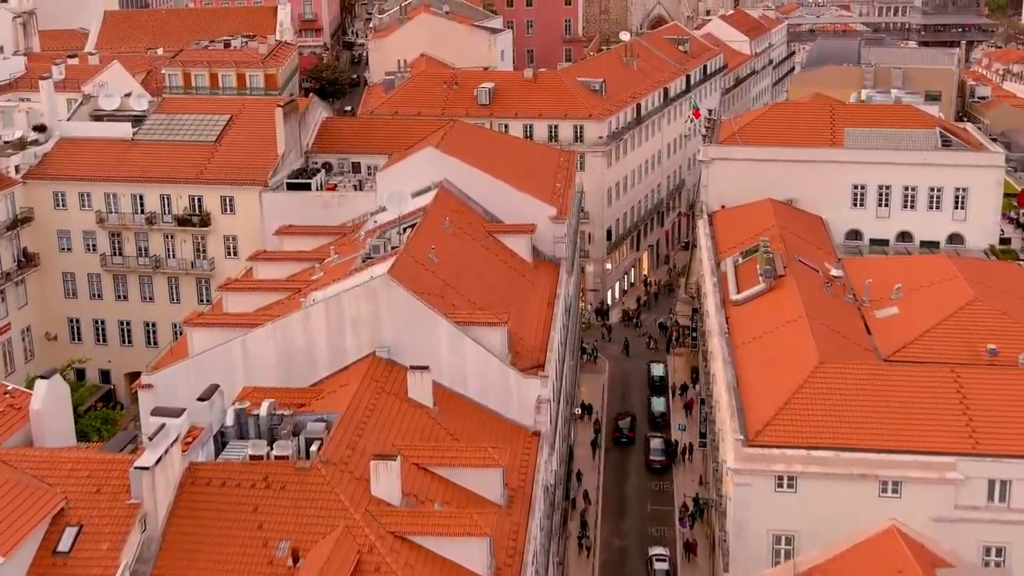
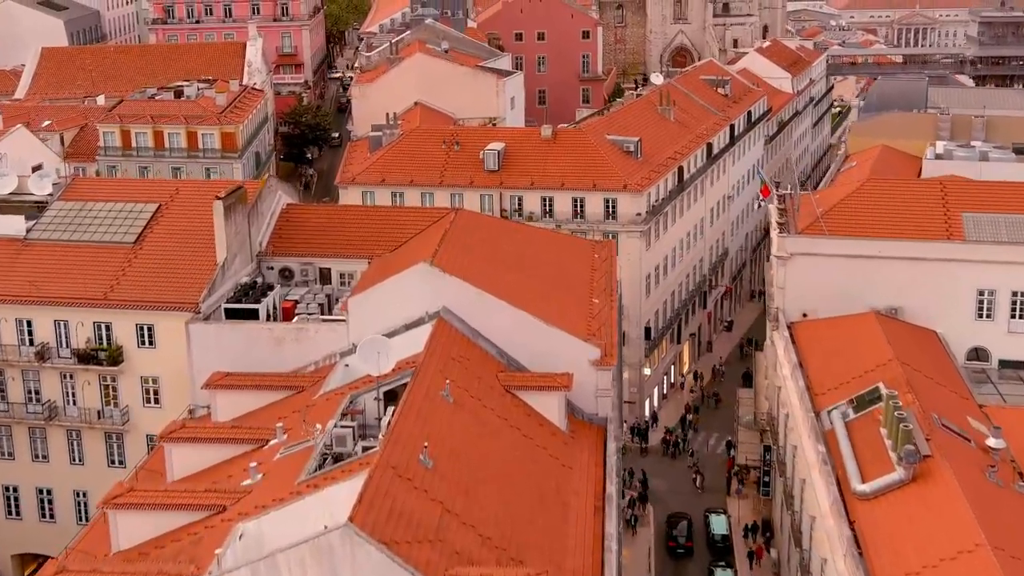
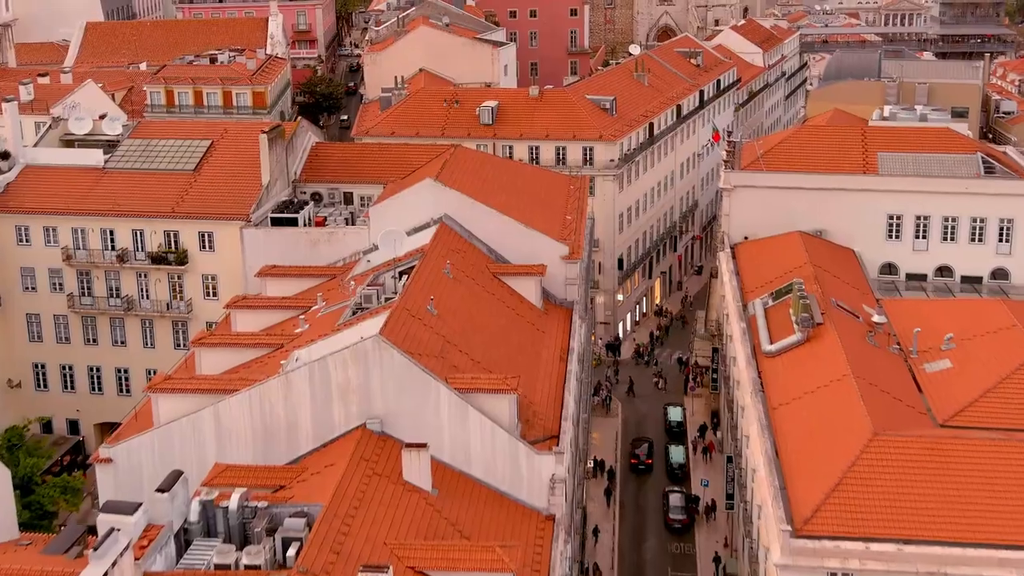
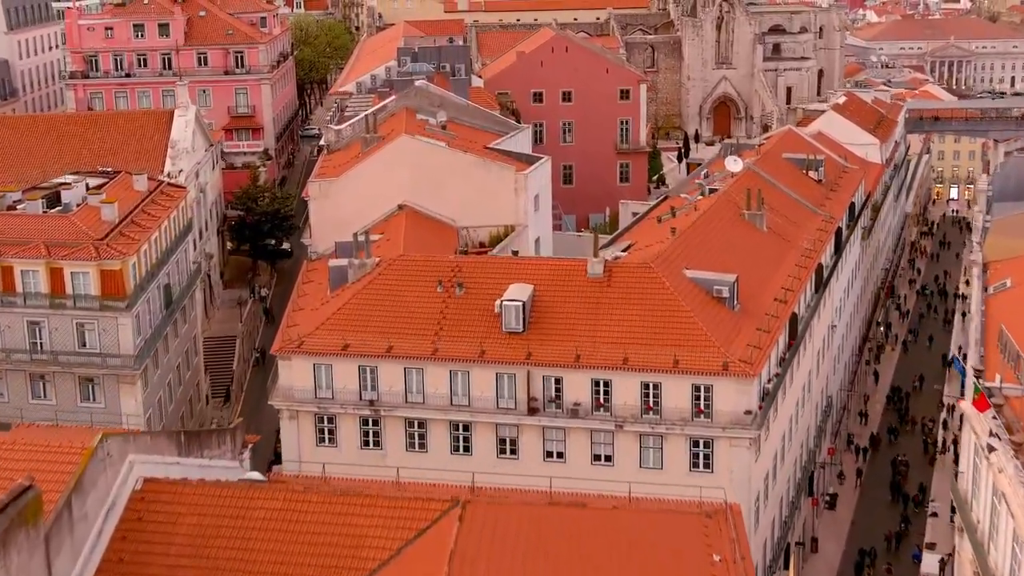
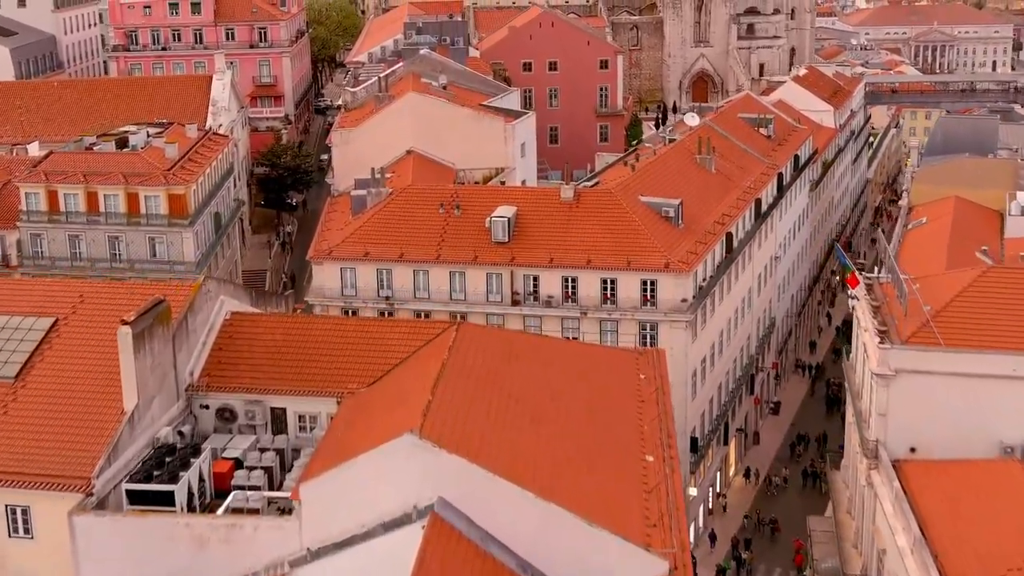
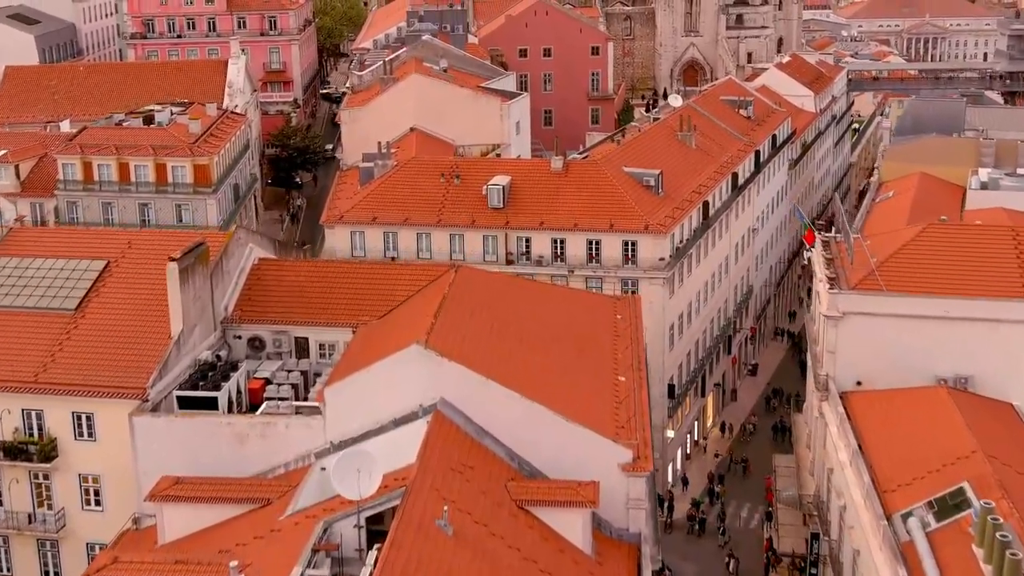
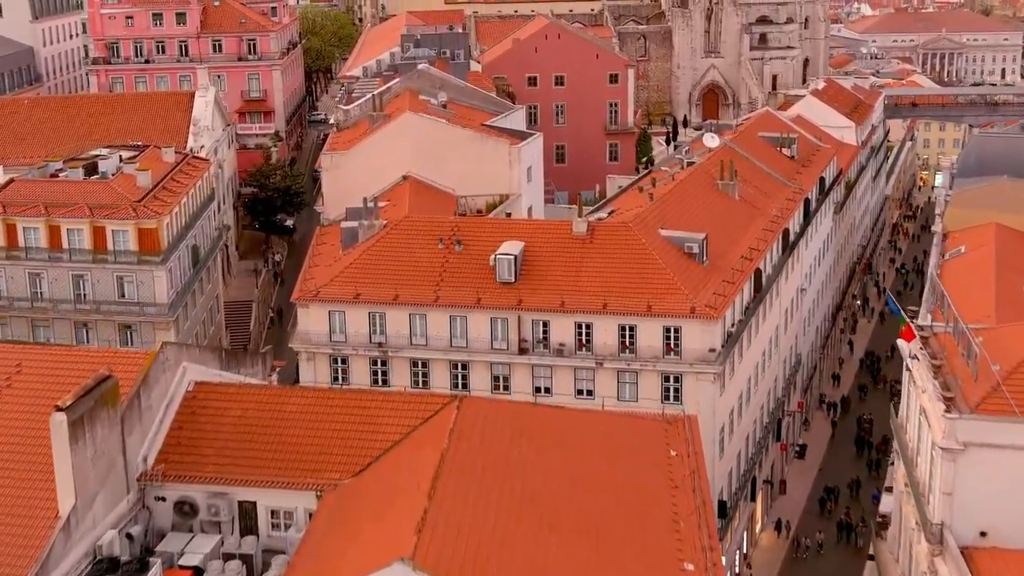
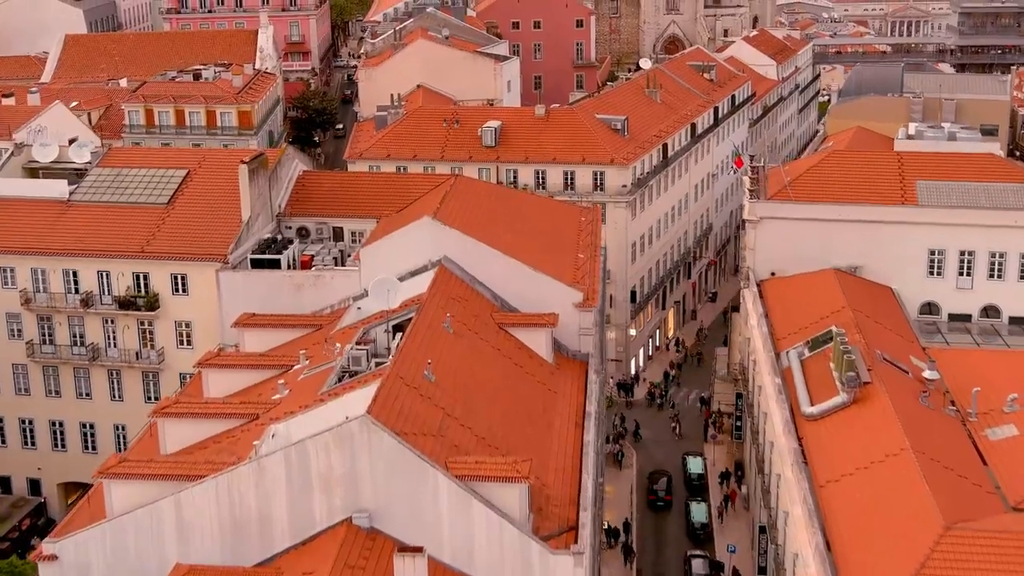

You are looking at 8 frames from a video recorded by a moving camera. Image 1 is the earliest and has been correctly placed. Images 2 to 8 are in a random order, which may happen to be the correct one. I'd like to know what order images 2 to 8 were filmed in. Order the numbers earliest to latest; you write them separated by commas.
3, 8, 2, 6, 5, 7, 4
